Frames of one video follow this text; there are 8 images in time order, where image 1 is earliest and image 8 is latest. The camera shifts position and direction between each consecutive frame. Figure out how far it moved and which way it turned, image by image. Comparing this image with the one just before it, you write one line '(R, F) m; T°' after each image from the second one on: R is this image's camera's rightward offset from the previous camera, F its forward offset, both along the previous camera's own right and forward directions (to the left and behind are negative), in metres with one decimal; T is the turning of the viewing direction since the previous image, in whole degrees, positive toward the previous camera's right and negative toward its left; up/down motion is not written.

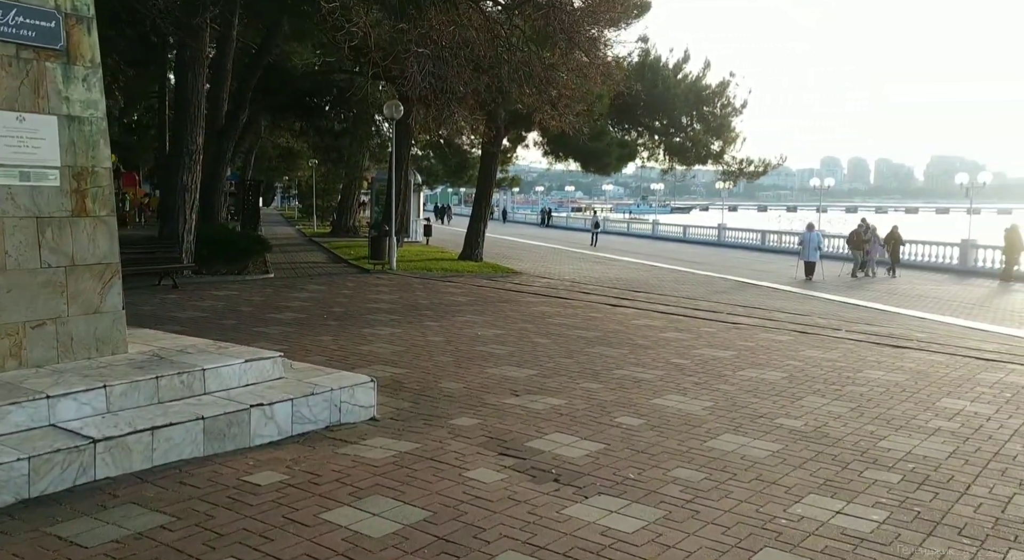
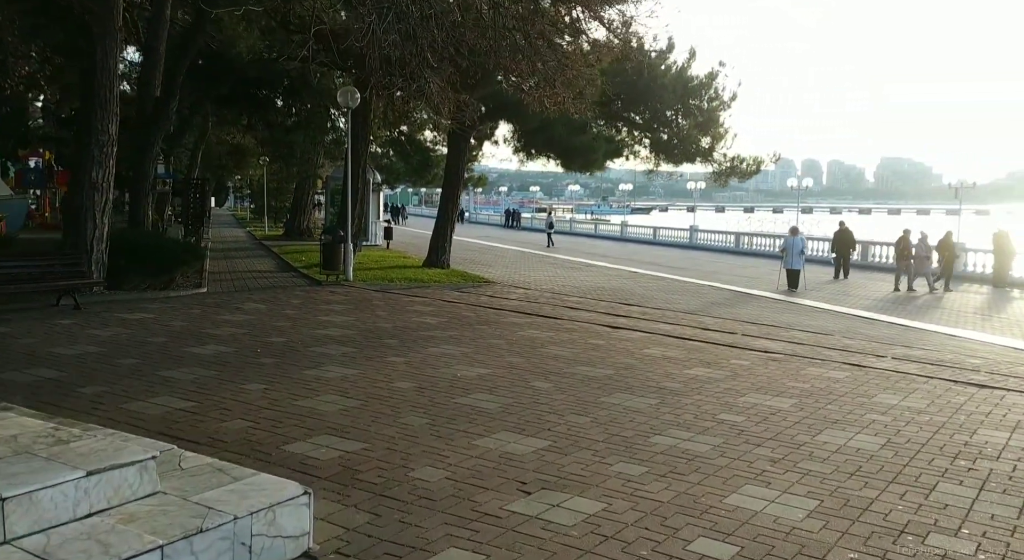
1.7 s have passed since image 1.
(-0.2, +2.4) m; +2°
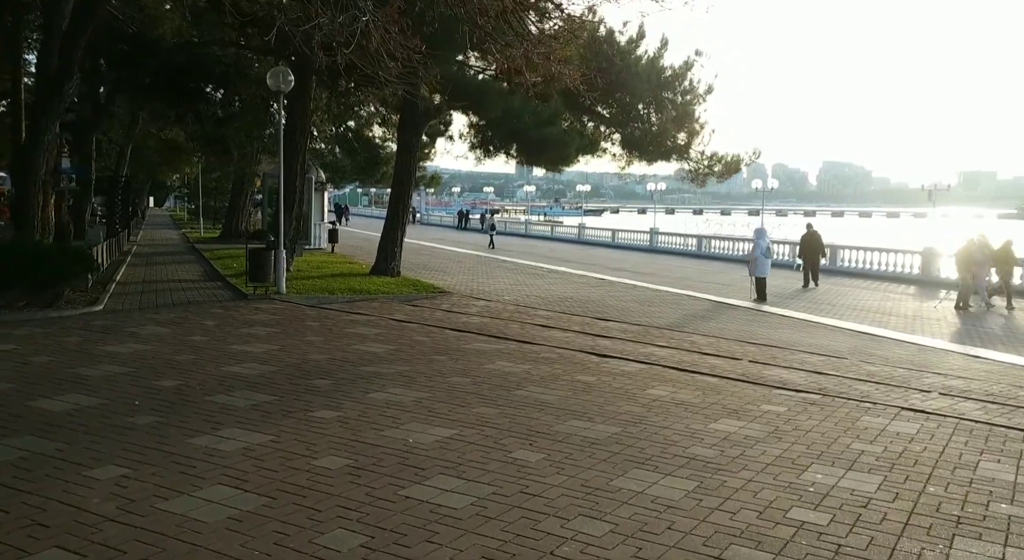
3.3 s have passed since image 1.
(-0.1, +2.3) m; +3°
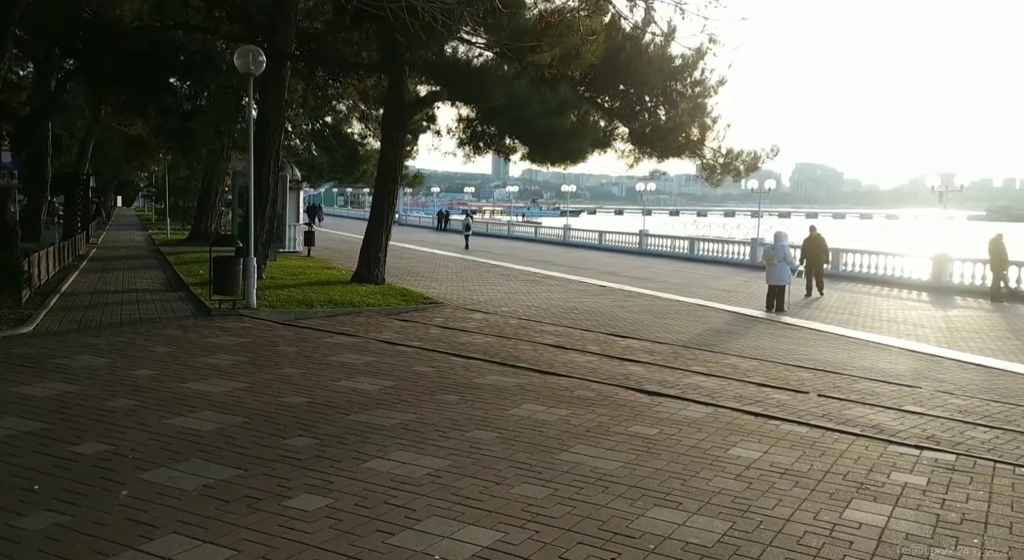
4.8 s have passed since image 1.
(-0.4, +2.0) m; +1°
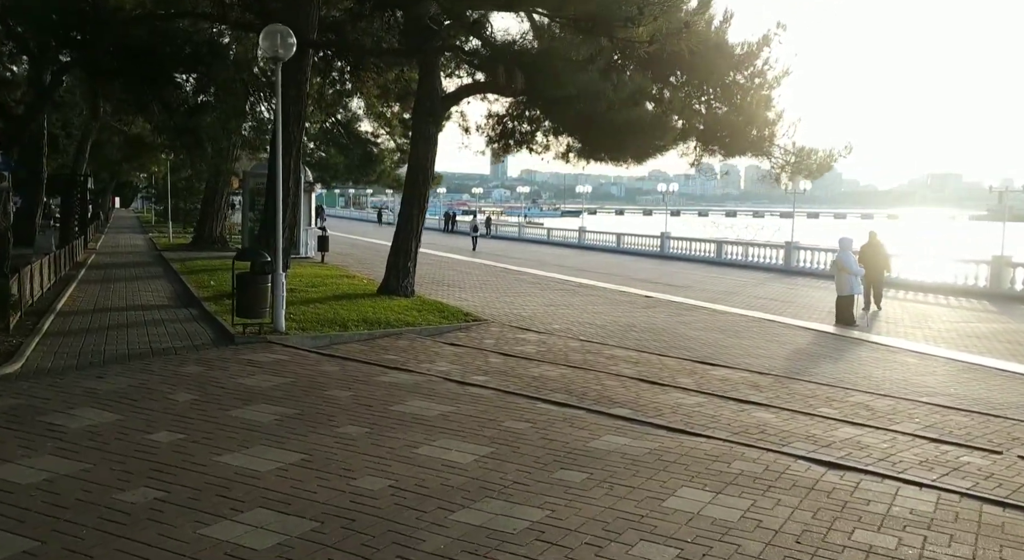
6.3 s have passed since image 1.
(-0.9, +2.0) m; 0°
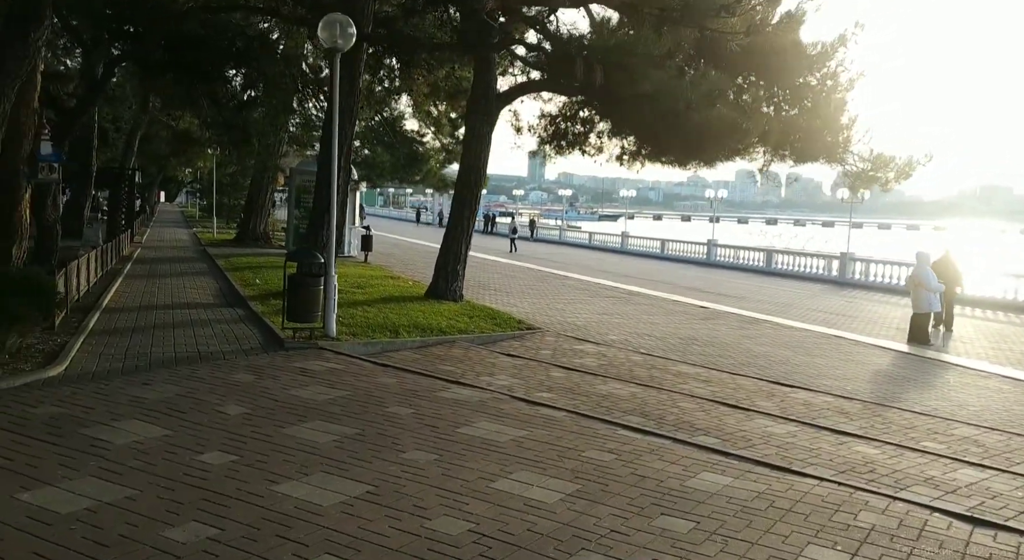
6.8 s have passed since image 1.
(-0.4, +0.7) m; -2°
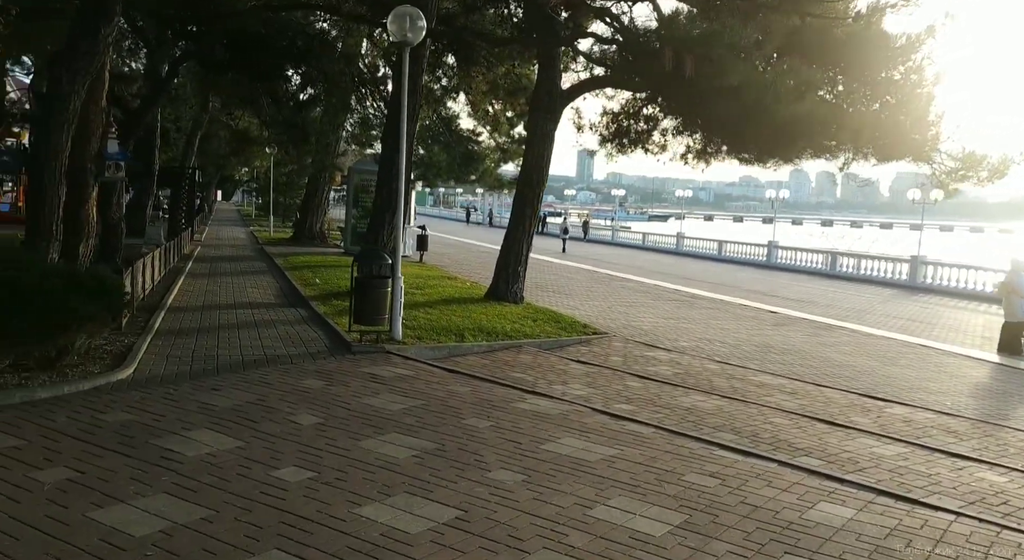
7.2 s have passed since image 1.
(-0.3, +0.5) m; -3°
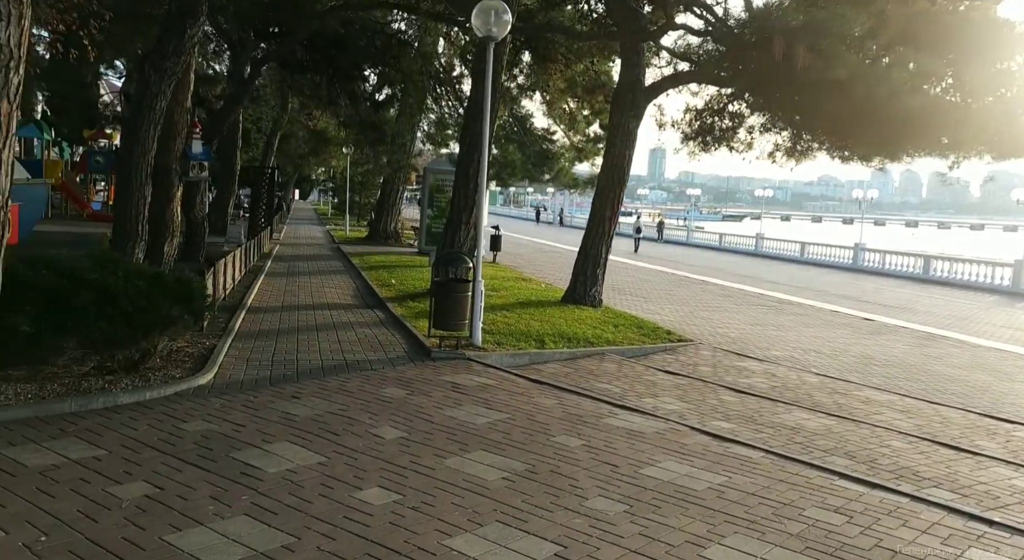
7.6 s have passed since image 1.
(-0.2, +0.5) m; -4°
